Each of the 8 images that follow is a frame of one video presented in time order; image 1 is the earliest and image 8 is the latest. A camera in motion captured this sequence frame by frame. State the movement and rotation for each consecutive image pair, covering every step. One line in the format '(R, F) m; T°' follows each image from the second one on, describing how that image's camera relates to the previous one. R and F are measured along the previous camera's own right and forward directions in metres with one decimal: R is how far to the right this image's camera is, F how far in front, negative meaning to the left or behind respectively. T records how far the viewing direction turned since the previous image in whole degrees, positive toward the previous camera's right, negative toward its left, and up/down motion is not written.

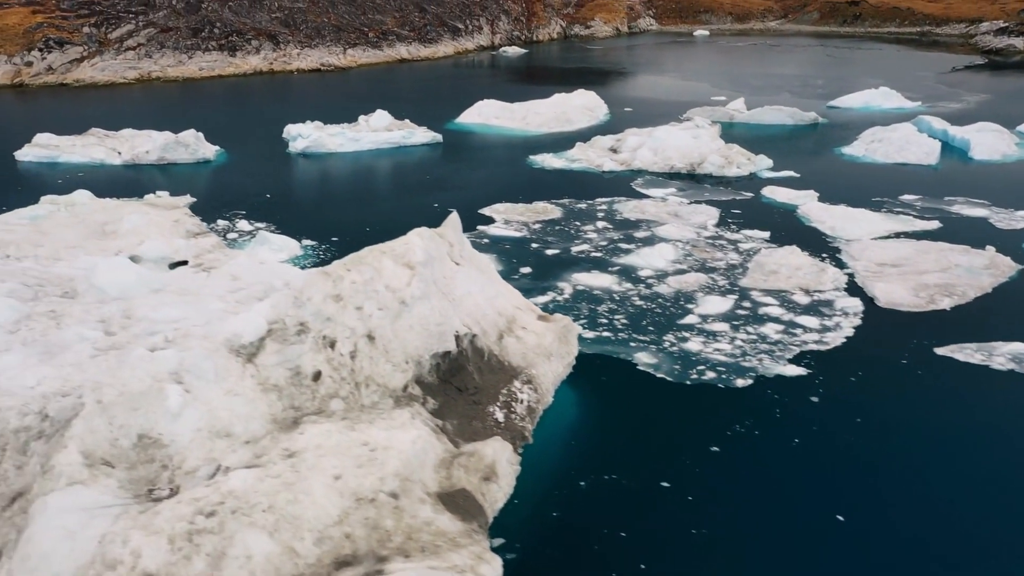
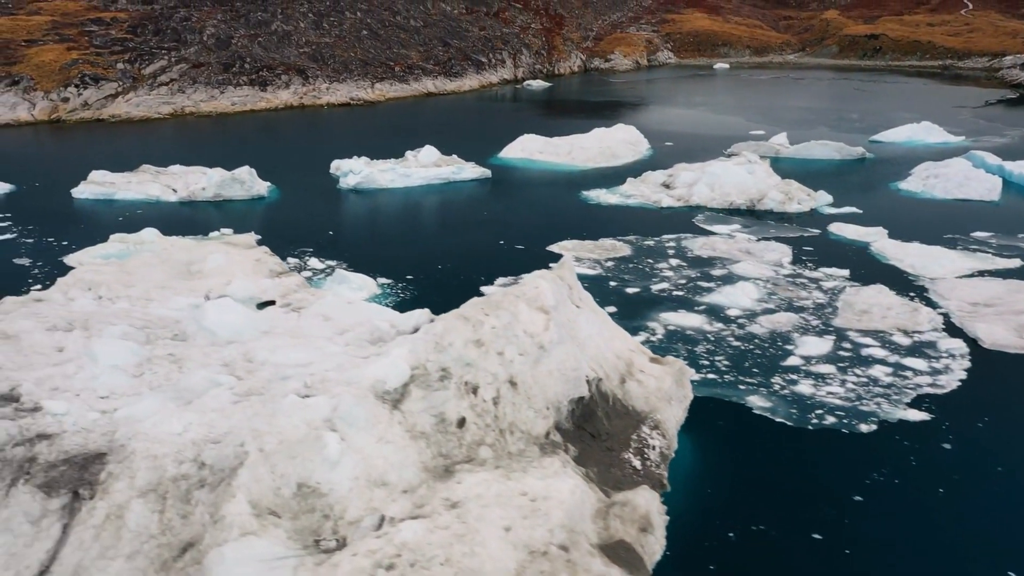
(-1.5, +0.1) m; -1°
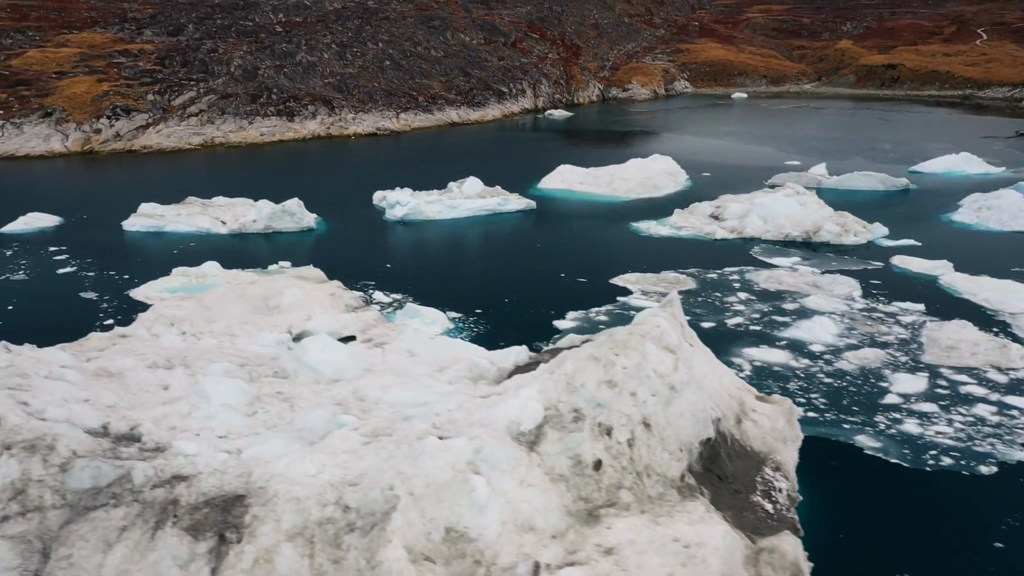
(-1.4, +0.1) m; -1°
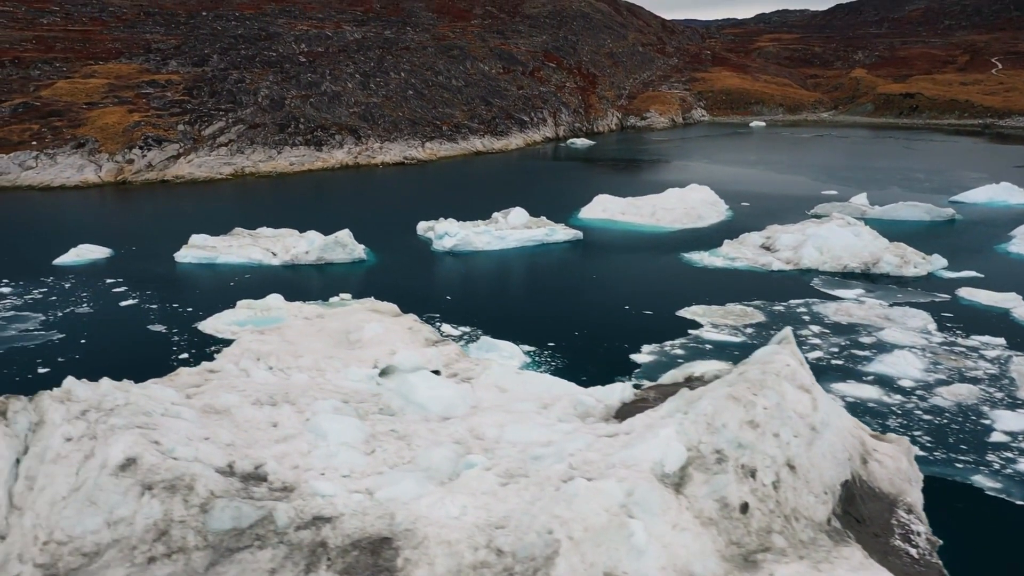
(-1.5, +0.1) m; -1°
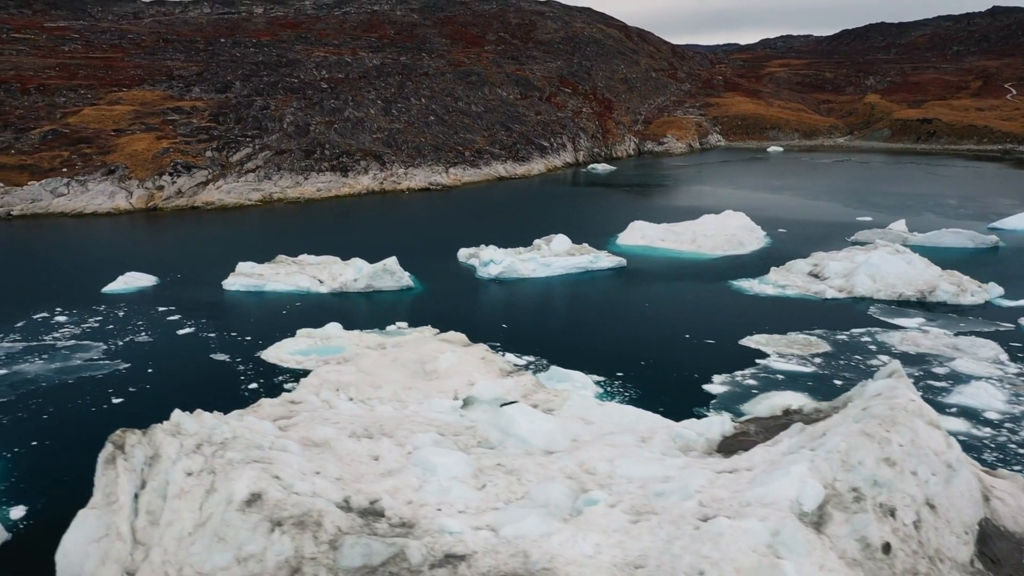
(-1.4, +0.1) m; -1°
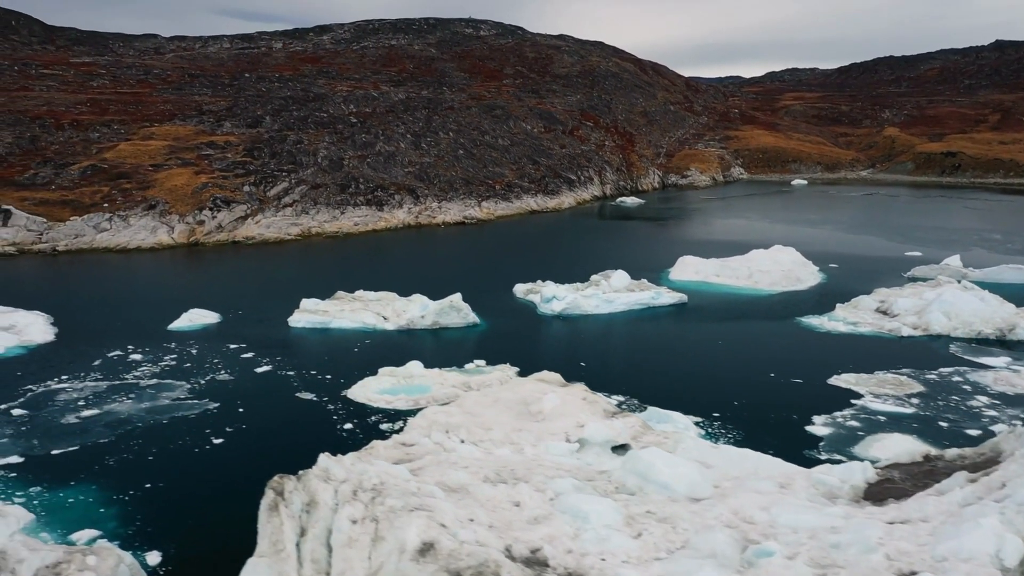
(-1.9, +0.2) m; -1°
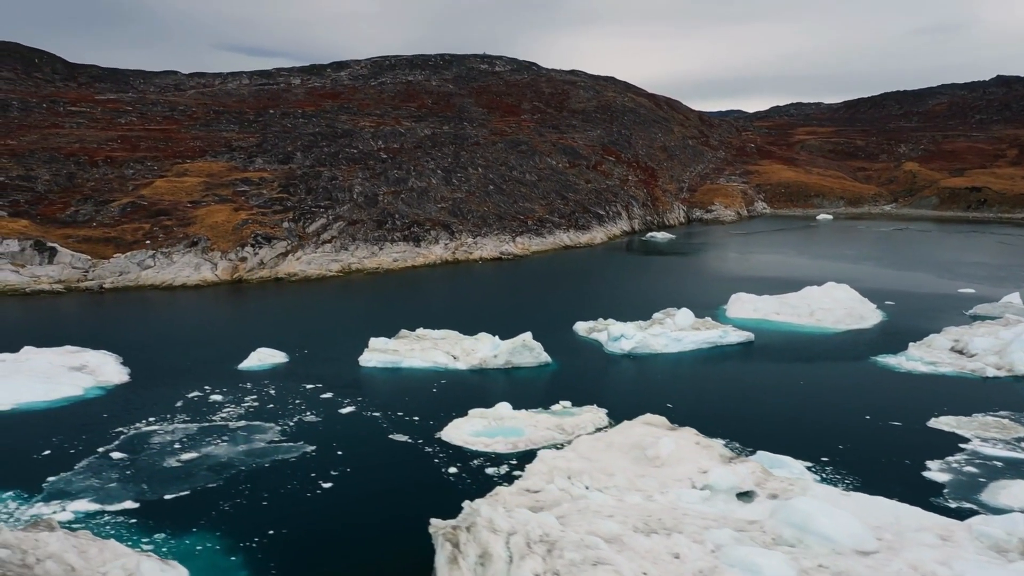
(-2.1, +0.2) m; -1°
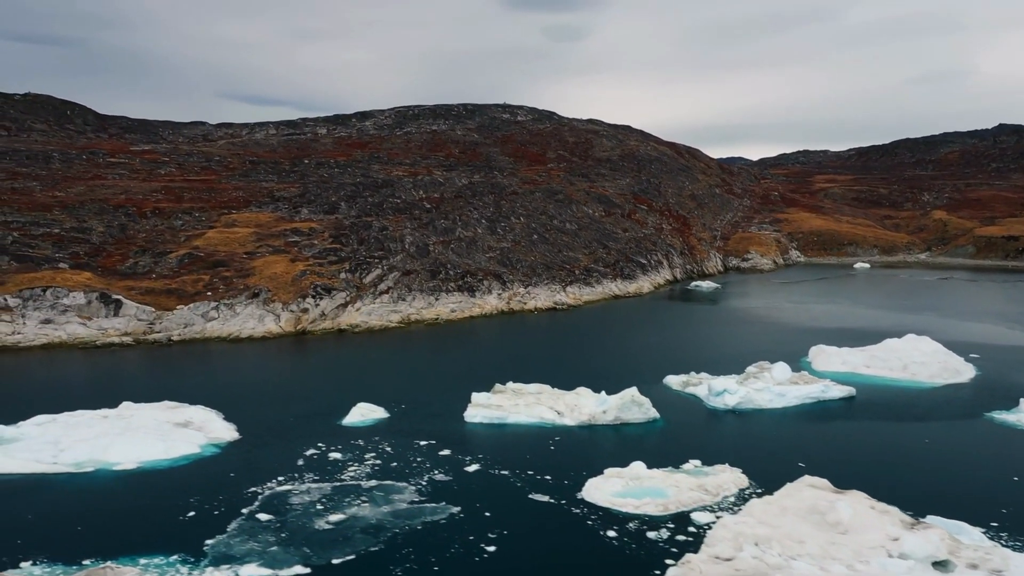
(-3.0, +0.2) m; -2°
